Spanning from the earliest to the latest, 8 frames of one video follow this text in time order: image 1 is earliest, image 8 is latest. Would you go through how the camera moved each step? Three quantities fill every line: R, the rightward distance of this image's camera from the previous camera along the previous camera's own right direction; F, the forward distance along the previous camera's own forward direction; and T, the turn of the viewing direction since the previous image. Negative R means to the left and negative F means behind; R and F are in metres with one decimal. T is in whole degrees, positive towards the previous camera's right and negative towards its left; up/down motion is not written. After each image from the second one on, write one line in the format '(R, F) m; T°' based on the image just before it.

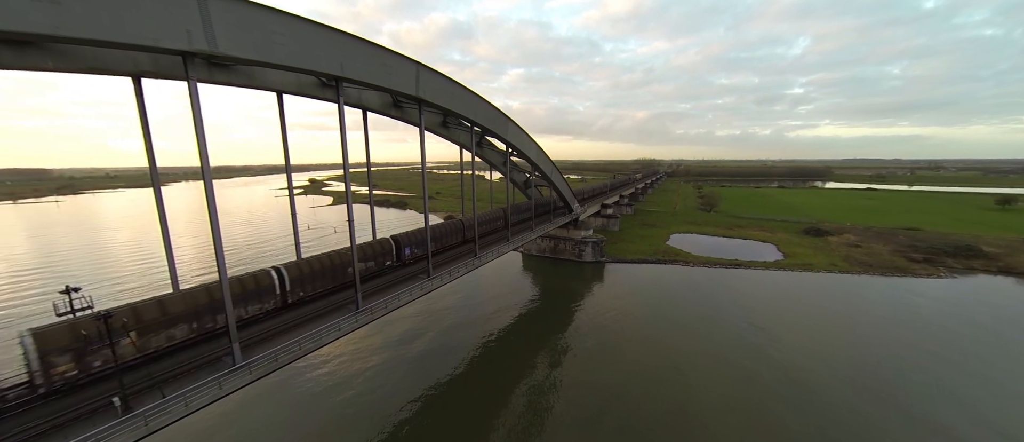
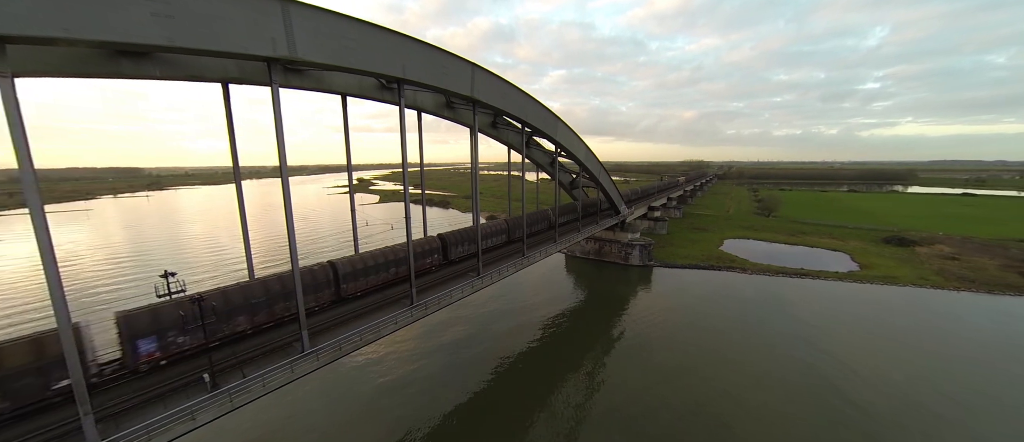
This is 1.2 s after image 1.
(-0.5, +0.1) m; -6°
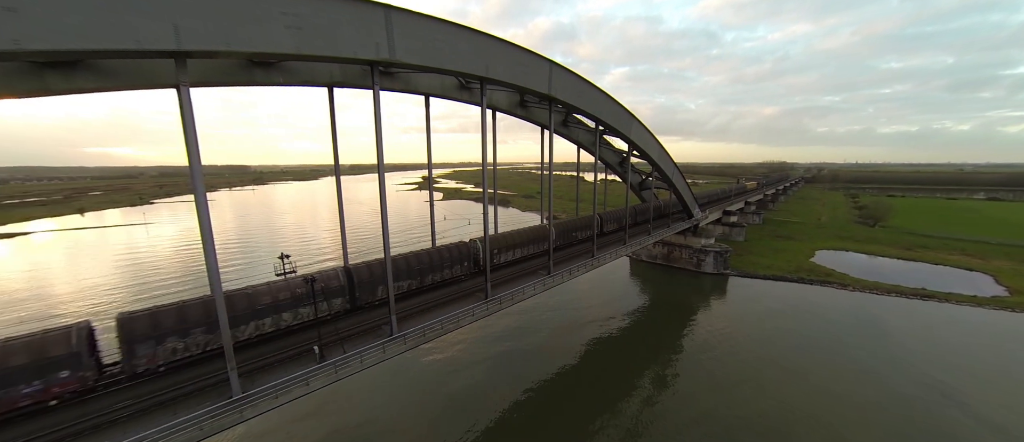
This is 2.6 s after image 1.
(-0.7, -0.1) m; -9°
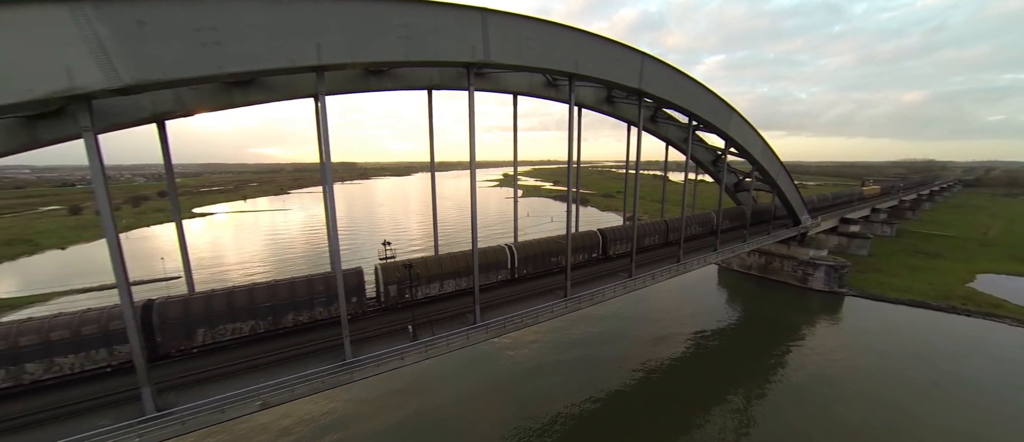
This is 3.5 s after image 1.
(-0.3, -0.2) m; -12°
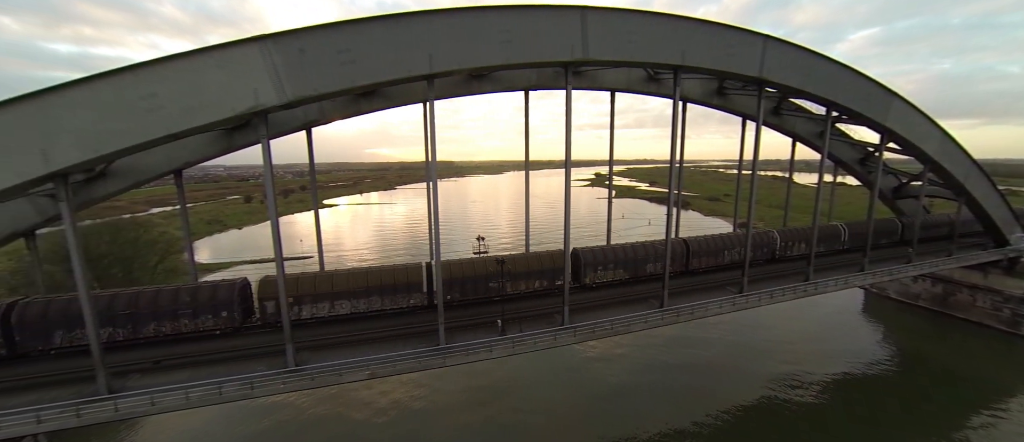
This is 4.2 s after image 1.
(-0.2, +0.1) m; -14°
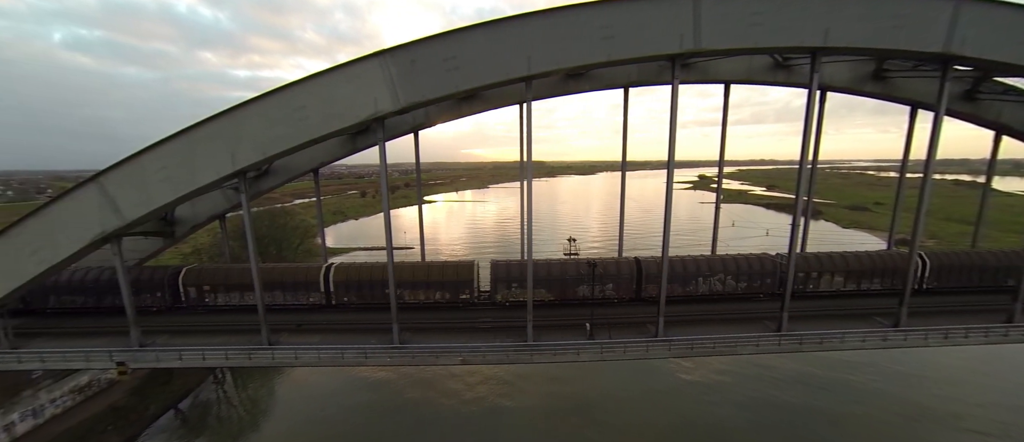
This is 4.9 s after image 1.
(-0.2, 0.0) m; -14°
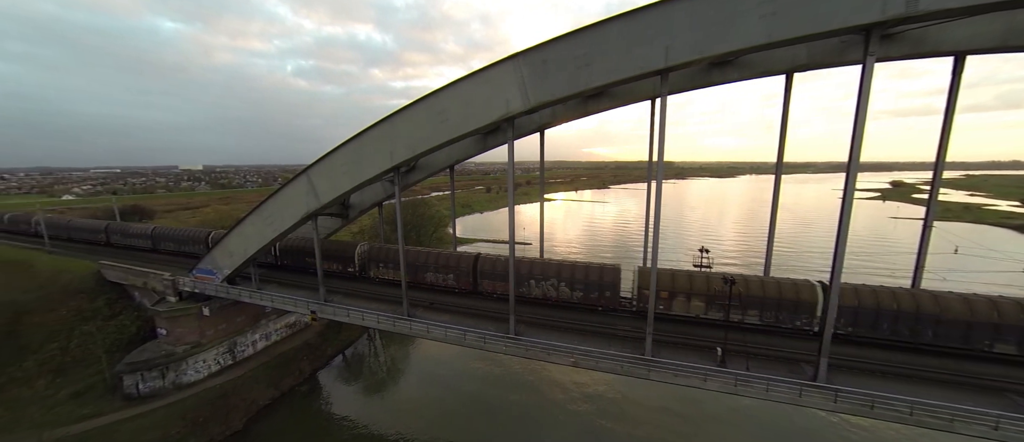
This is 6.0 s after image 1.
(-0.1, 0.0) m; -19°
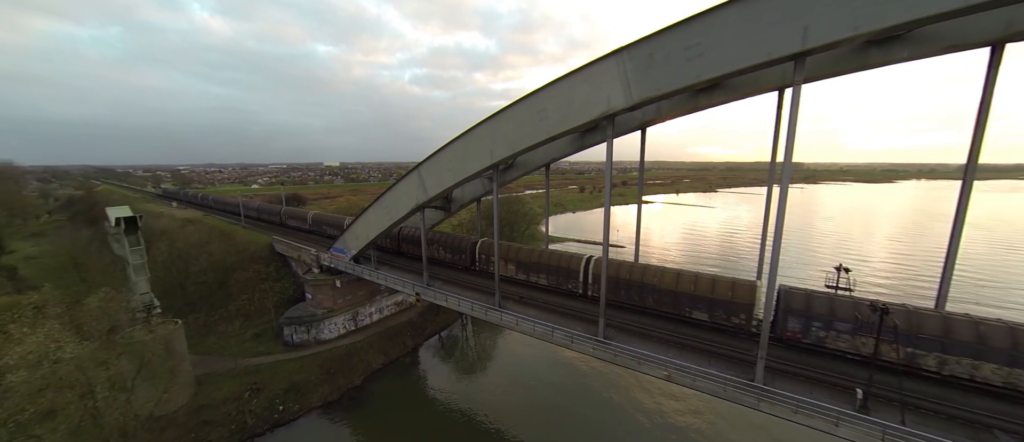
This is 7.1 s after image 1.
(-0.1, -0.1) m; -15°
